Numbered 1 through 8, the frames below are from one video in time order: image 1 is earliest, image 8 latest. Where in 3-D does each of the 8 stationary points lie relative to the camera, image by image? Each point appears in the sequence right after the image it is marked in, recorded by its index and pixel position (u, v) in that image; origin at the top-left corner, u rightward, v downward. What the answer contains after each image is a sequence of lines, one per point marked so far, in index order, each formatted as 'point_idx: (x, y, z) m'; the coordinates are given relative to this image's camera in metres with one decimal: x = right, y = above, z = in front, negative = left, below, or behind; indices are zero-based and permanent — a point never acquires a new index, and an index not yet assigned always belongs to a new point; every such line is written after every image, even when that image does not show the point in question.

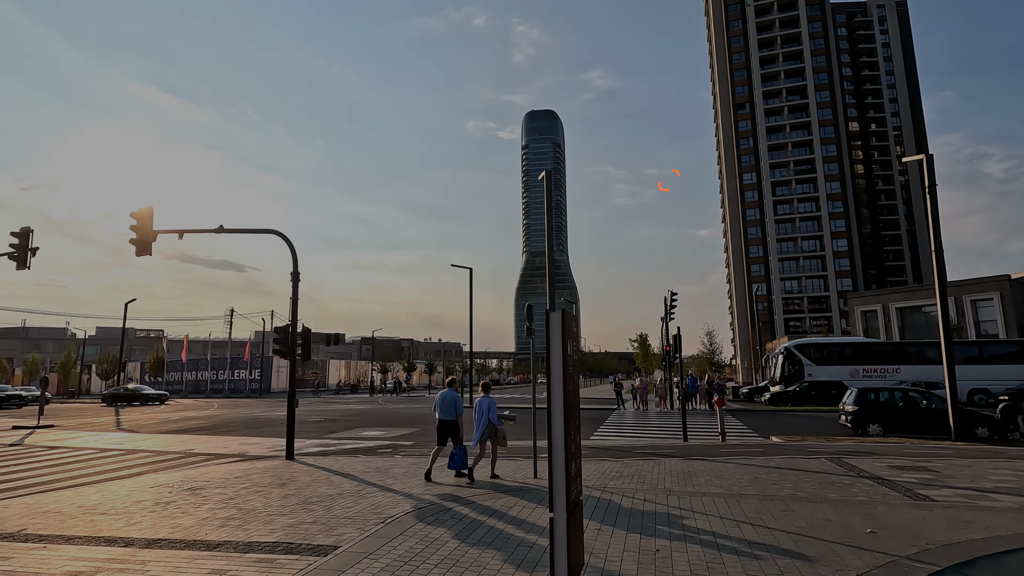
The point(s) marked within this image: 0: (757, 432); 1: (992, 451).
0: (+8.0, -4.7, +17.5) m
1: (+10.3, -3.5, +11.6) m
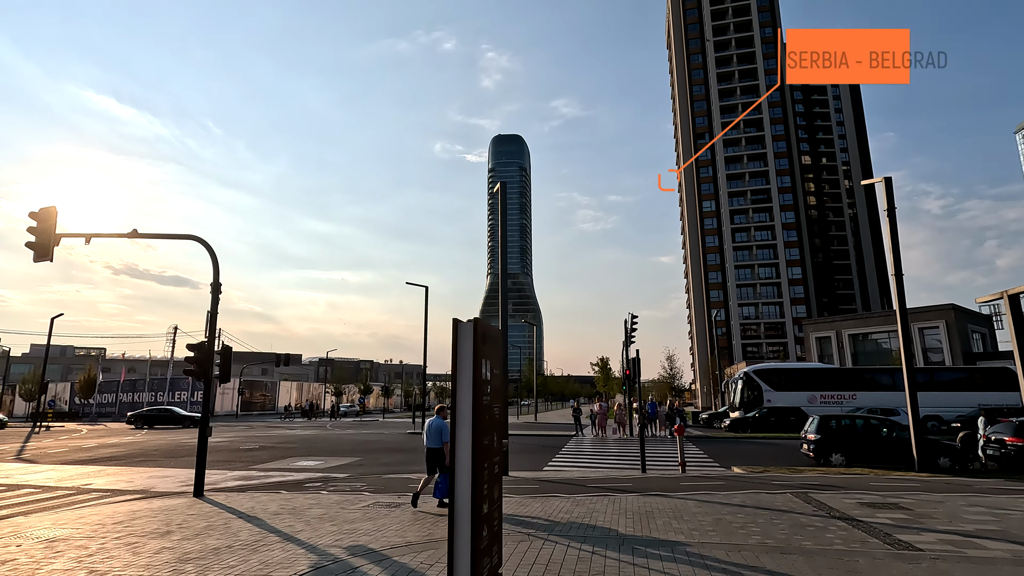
0: (+6.4, -5.4, +16.7) m
1: (+9.2, -4.1, +11.0) m
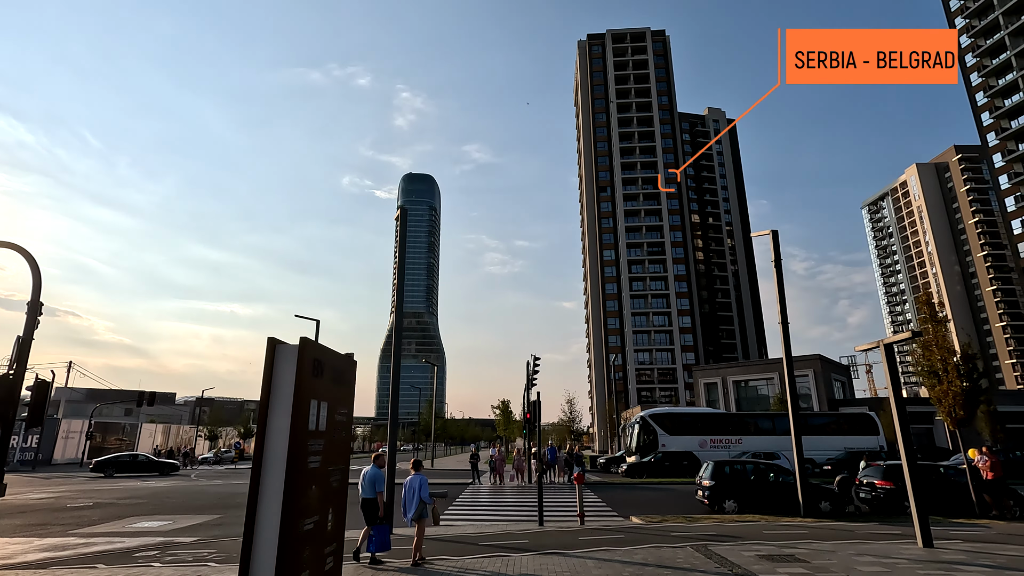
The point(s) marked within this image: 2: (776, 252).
0: (+3.1, -6.7, +16.3) m
1: (+6.9, -5.1, +11.3) m
2: (+7.6, +1.0, +15.4) m
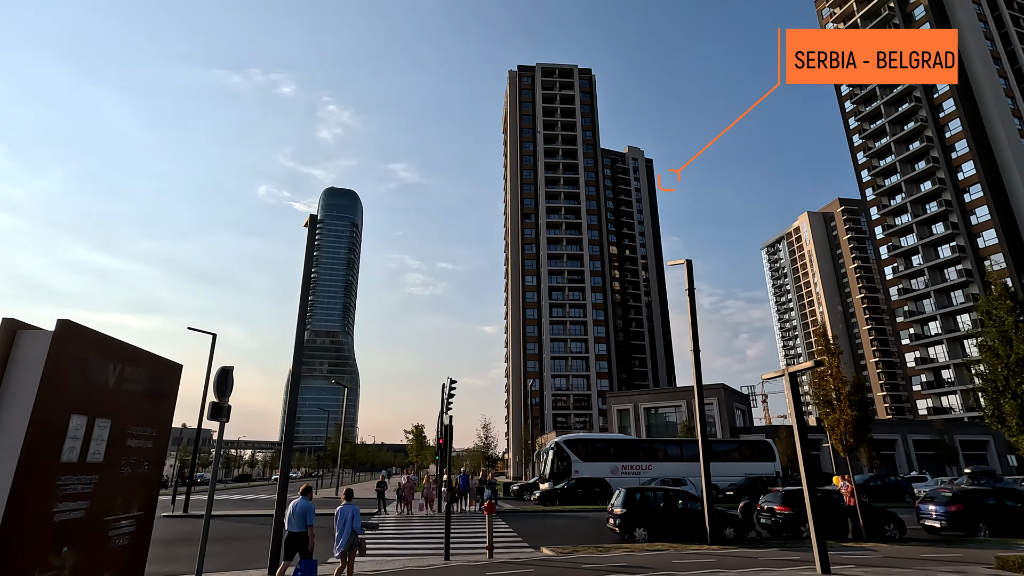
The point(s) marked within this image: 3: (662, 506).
0: (+0.4, -7.4, +15.7) m
1: (+4.9, -5.7, +11.4) m
2: (+5.3, +0.2, +15.9) m
3: (+4.2, -6.2, +15.1) m
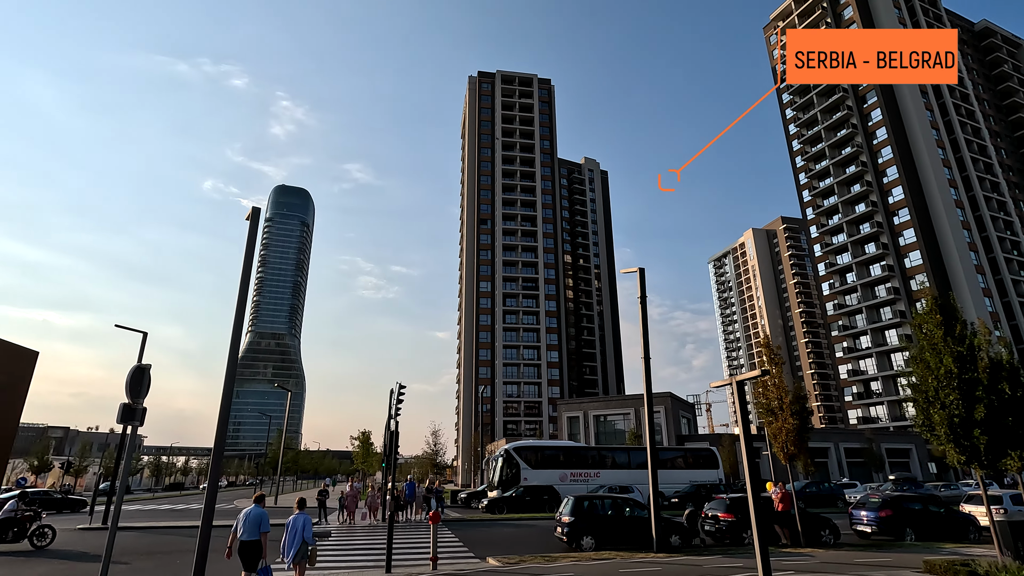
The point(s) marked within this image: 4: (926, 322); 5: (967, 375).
0: (-1.1, -7.5, +15.3) m
1: (+3.8, -5.9, +11.4) m
2: (+3.9, 0.0, +16.0) m
3: (+2.7, -6.4, +15.1) m
4: (+10.2, -0.8, +13.2) m
5: (+10.3, -1.9, +12.0) m
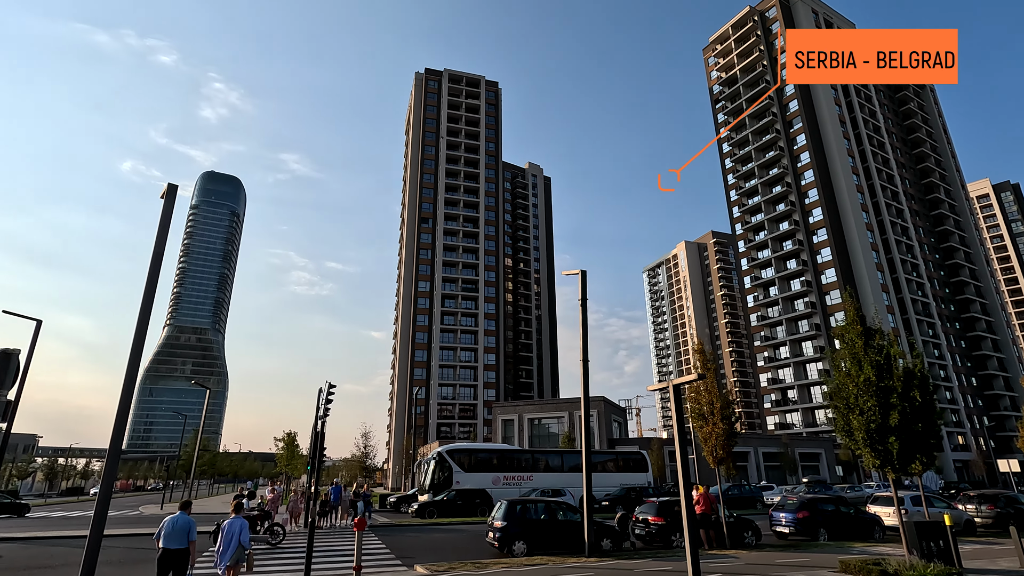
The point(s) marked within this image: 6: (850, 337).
0: (-3.1, -7.4, +14.7) m
1: (+2.3, -6.0, +11.4) m
2: (+2.1, -0.1, +16.0) m
3: (+0.8, -6.4, +14.9) m
4: (+8.7, -1.1, +13.8) m
5: (+8.8, -2.2, +12.7) m
6: (+8.6, -1.3, +13.7) m
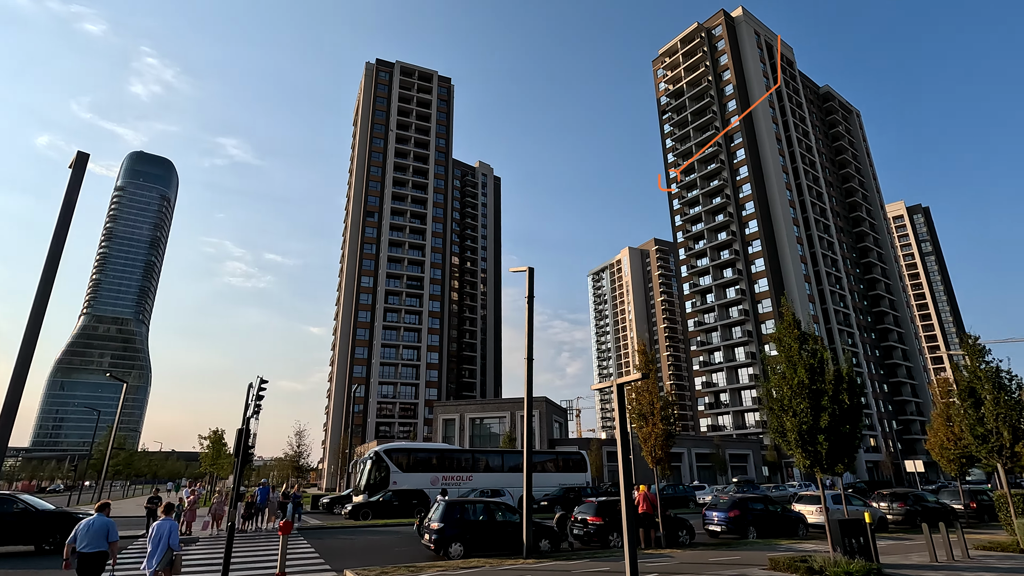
0: (-4.7, -7.1, +13.9) m
1: (+1.0, -5.9, +11.2) m
2: (+0.5, -0.1, +15.8) m
3: (-0.9, -6.3, +14.6) m
4: (+7.2, -1.3, +14.3) m
5: (+7.5, -2.4, +13.2) m
6: (+7.2, -1.4, +14.2) m
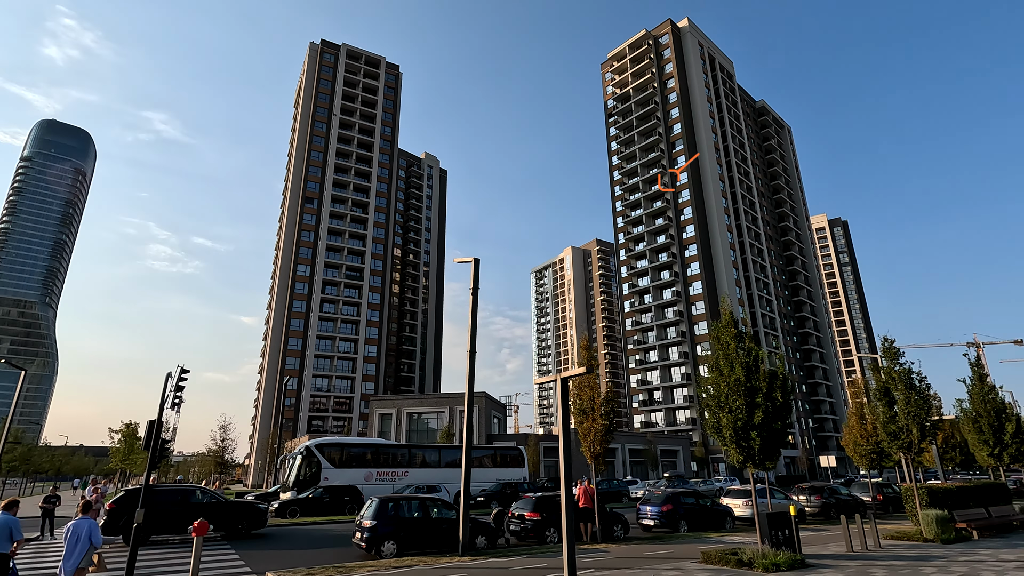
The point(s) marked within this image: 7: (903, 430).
0: (-6.4, -6.7, +13.0) m
1: (-0.3, -5.7, +10.9) m
2: (-1.1, +0.2, +15.4) m
3: (-2.5, -6.0, +14.1) m
4: (+5.7, -1.3, +14.7) m
5: (+6.0, -2.4, +13.6) m
6: (+5.7, -1.4, +14.5) m
7: (+14.3, -5.2, +19.7) m
